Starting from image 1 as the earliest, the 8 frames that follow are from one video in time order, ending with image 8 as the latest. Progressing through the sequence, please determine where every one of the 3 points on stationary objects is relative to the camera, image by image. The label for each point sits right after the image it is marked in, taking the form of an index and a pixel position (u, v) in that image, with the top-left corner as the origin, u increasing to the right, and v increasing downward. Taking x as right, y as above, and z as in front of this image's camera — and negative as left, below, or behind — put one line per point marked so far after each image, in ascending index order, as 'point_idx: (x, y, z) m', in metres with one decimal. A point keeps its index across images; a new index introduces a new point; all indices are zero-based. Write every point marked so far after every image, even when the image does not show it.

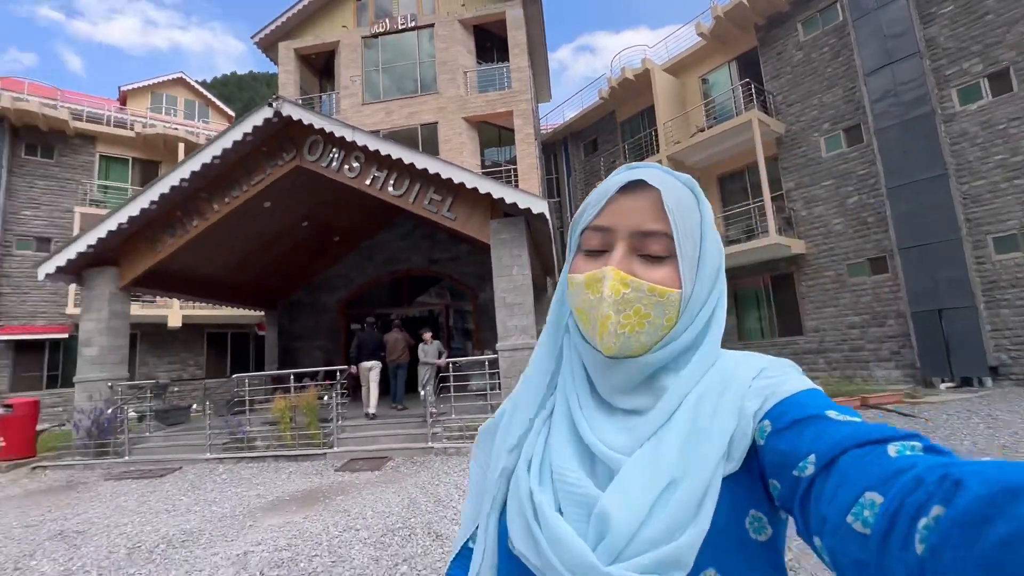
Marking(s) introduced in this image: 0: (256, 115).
0: (-4.1, +2.8, +7.5) m
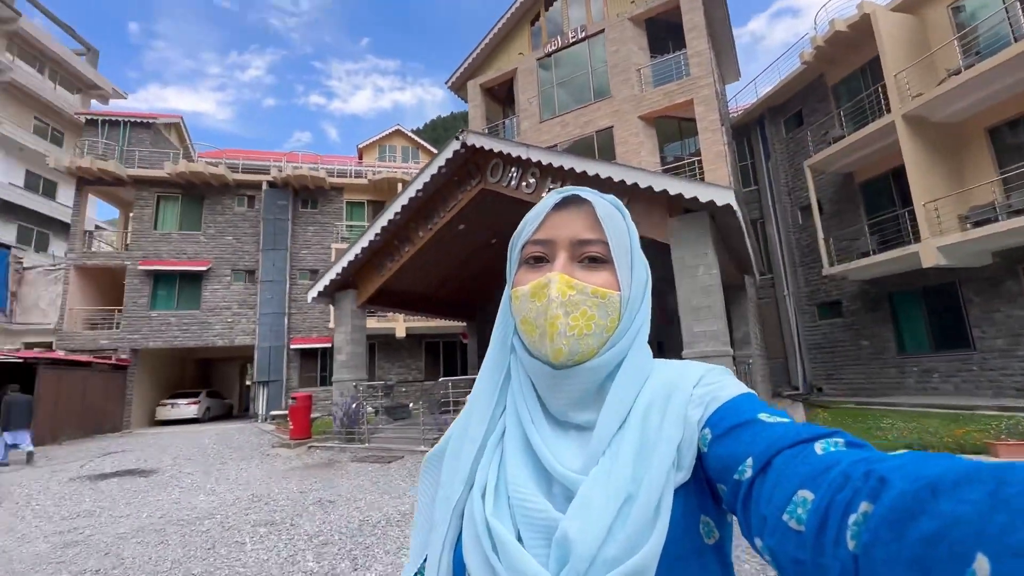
0: (-1.2, +2.5, +8.5) m
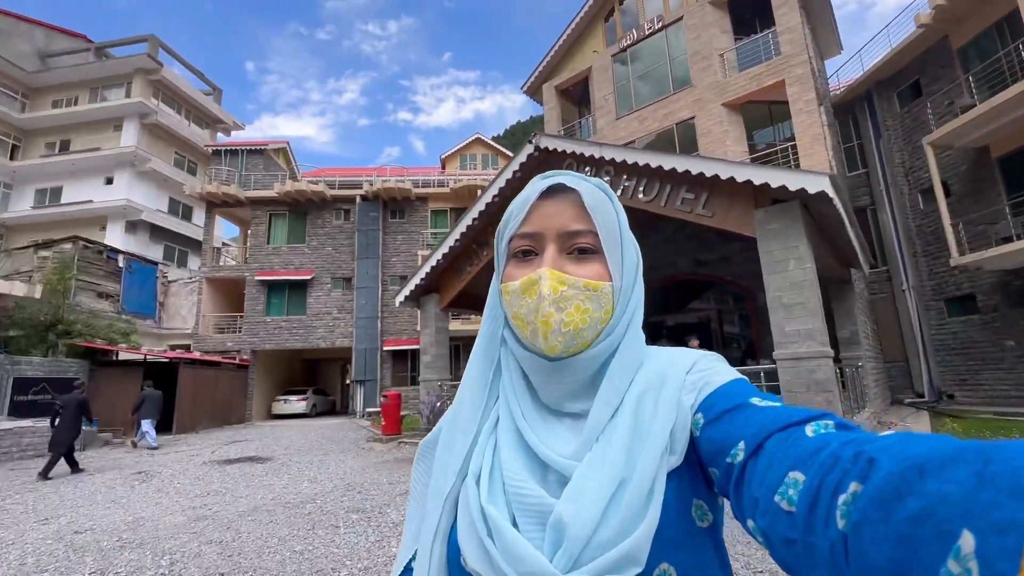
0: (+0.2, +2.5, +8.7) m
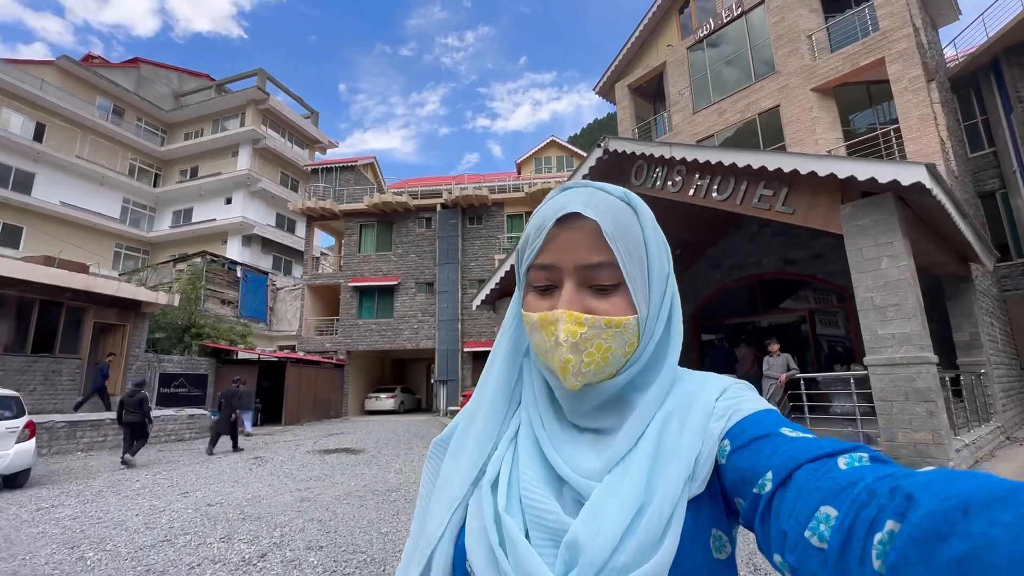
0: (+1.5, +2.4, +8.8) m
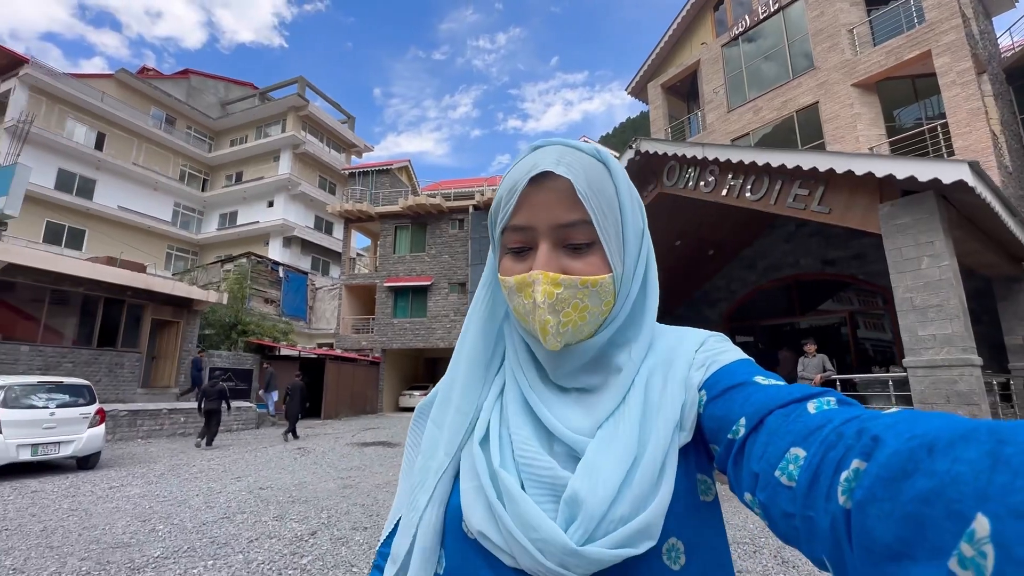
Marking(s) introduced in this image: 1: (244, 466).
0: (+2.1, +2.4, +8.9) m
1: (-4.5, -3.0, +7.9) m
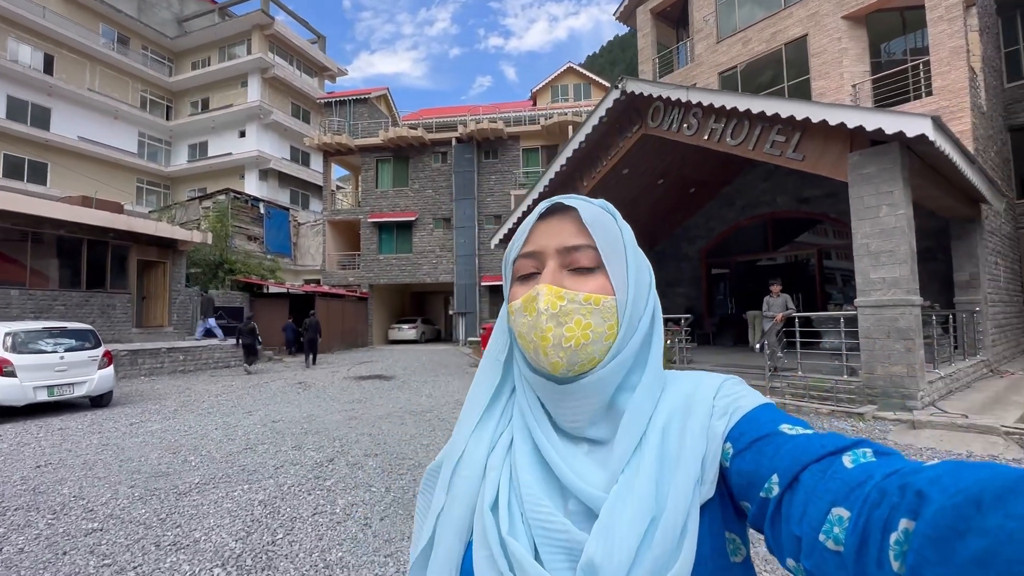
0: (+1.8, +3.6, +8.8) m
1: (-4.7, -2.0, +8.4) m
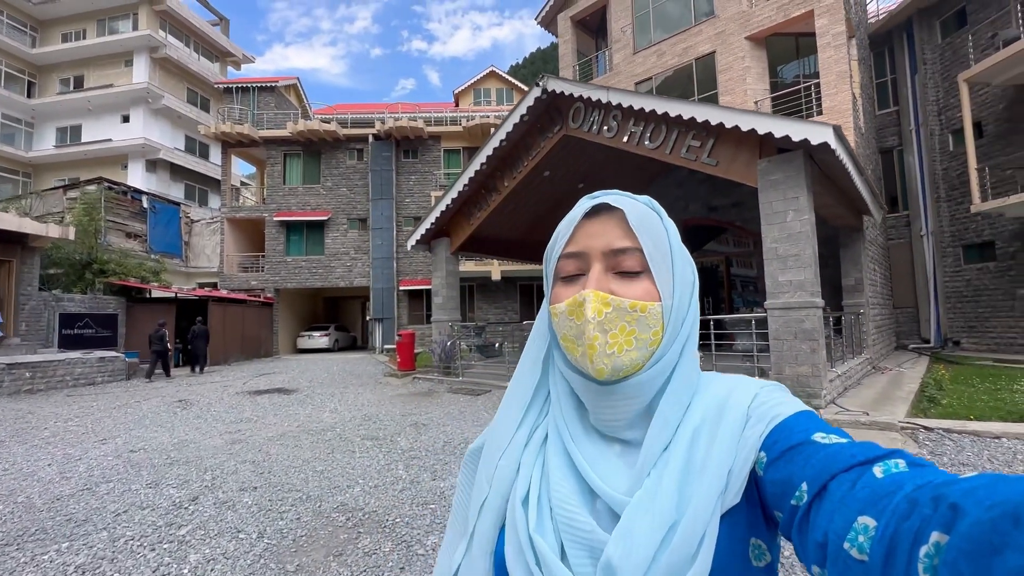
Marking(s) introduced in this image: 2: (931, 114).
0: (+0.3, +3.5, +8.6) m
1: (-6.0, -2.1, +7.1) m
2: (+11.5, +4.7, +12.9) m
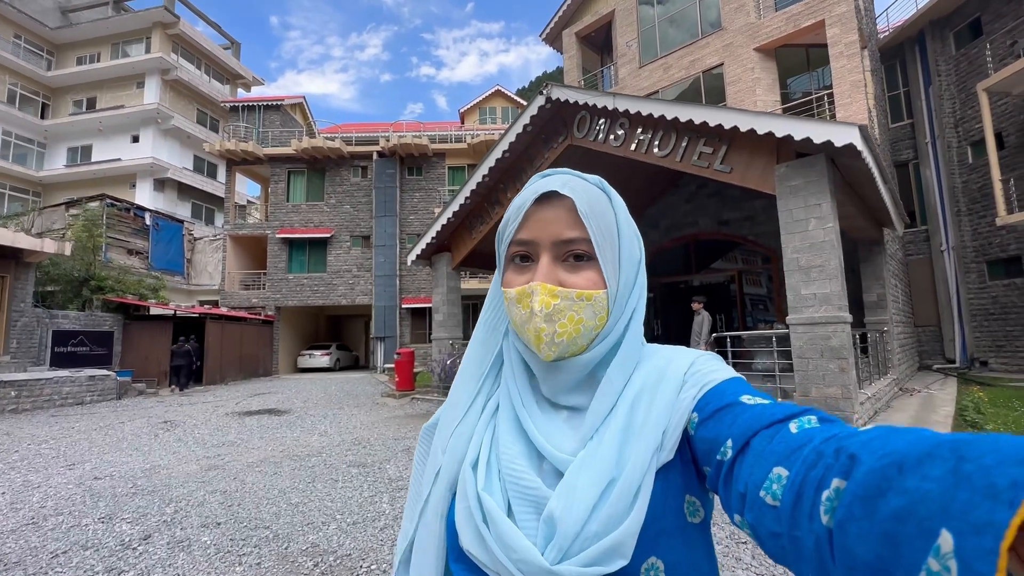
0: (+0.3, +3.2, +8.3) m
1: (-6.0, -2.3, +6.6) m
2: (+11.6, +4.3, +12.5) m
